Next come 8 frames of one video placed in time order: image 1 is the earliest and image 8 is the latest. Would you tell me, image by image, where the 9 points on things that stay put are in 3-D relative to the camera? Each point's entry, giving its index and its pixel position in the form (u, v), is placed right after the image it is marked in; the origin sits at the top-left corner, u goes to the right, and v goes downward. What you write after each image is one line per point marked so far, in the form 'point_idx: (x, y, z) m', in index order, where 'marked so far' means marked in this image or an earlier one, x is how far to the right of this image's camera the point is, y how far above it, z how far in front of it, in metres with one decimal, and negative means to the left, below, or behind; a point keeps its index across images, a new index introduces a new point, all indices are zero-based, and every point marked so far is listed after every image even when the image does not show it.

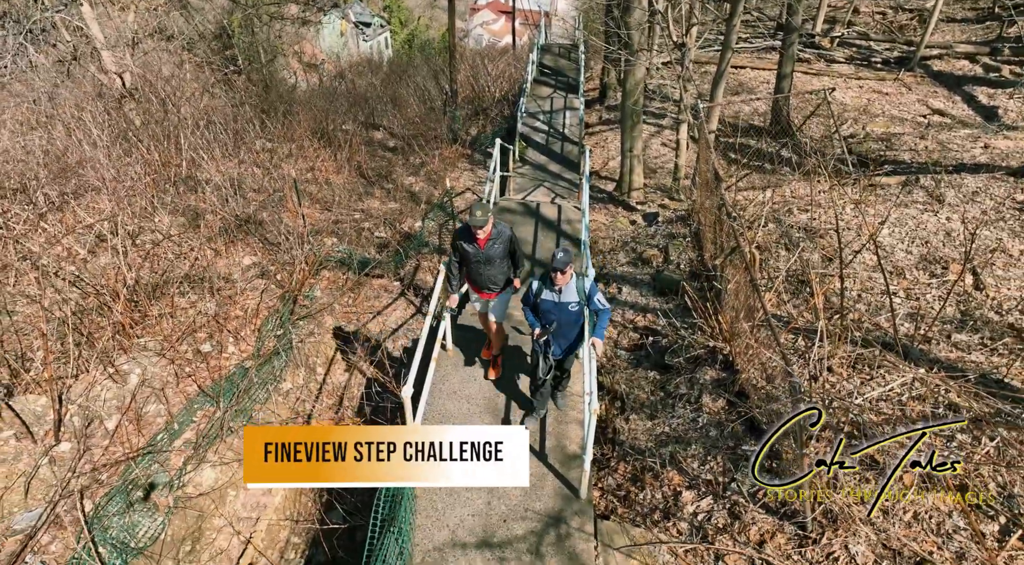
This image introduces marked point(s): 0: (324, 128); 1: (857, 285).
0: (-3.7, +3.0, +12.8) m
1: (+3.2, 0.0, +6.1) m
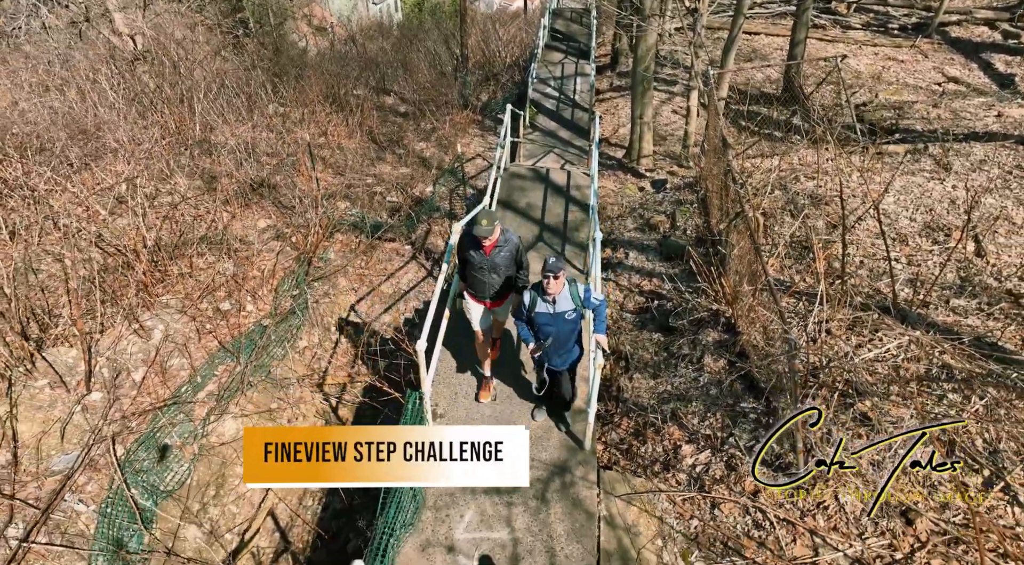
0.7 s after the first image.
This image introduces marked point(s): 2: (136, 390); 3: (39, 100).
0: (-3.5, +3.7, +12.9) m
1: (+3.3, +0.3, +6.3) m
2: (-3.2, -0.9, +5.7) m
3: (-7.3, +2.8, +10.1) m
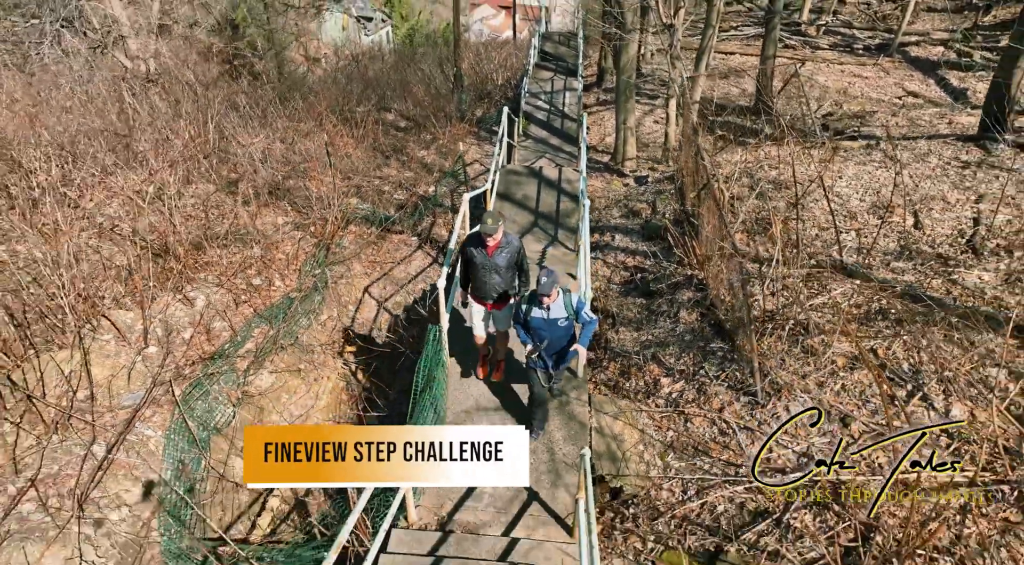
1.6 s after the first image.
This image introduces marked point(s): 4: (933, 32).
0: (-3.6, +3.7, +13.9) m
1: (+3.3, +0.6, +7.2) m
2: (-3.2, -0.6, +6.5) m
3: (-7.4, +2.9, +11.0) m
4: (+11.3, +6.7, +17.6) m
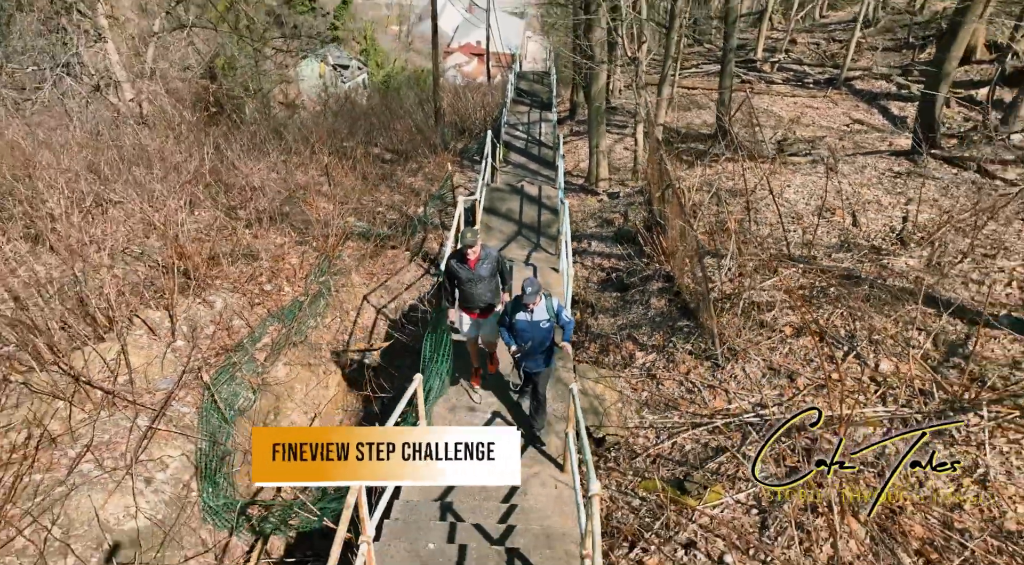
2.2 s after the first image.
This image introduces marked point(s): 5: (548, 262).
0: (-4.1, +3.2, +14.8) m
1: (+3.2, +0.7, +8.2) m
2: (-3.3, -0.6, +7.2) m
3: (-7.7, +2.5, +11.8) m
4: (+10.6, +6.3, +19.2) m
5: (+0.5, +0.3, +8.5) m
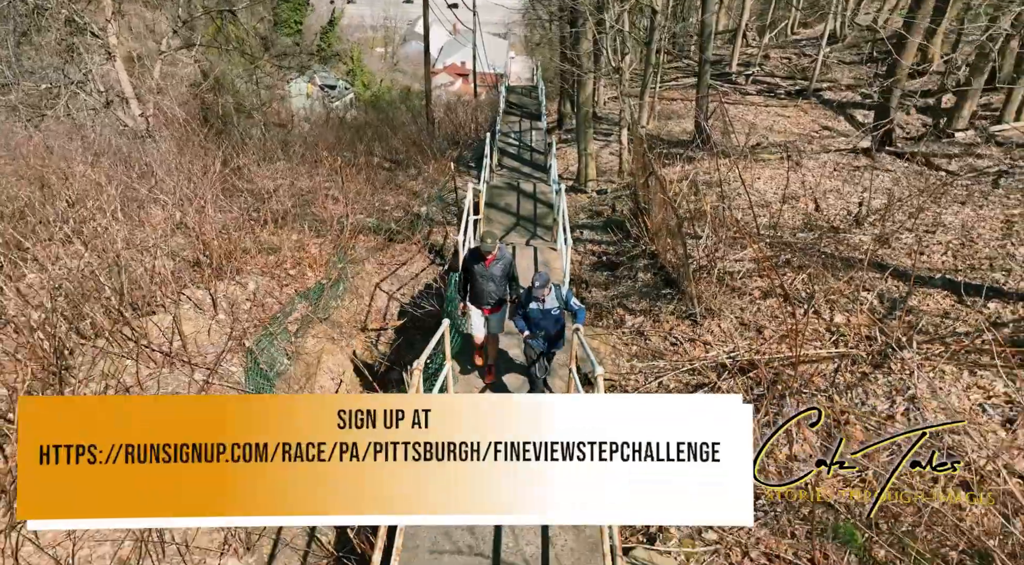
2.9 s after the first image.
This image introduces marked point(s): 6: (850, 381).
0: (-4.2, +3.2, +15.7) m
1: (+3.2, +1.0, +9.2) m
2: (-3.2, -0.4, +8.0) m
3: (-7.8, +2.5, +12.7) m
4: (+10.3, +6.4, +20.5) m
5: (+0.5, +0.6, +9.4) m
6: (+3.1, -0.9, +6.0) m
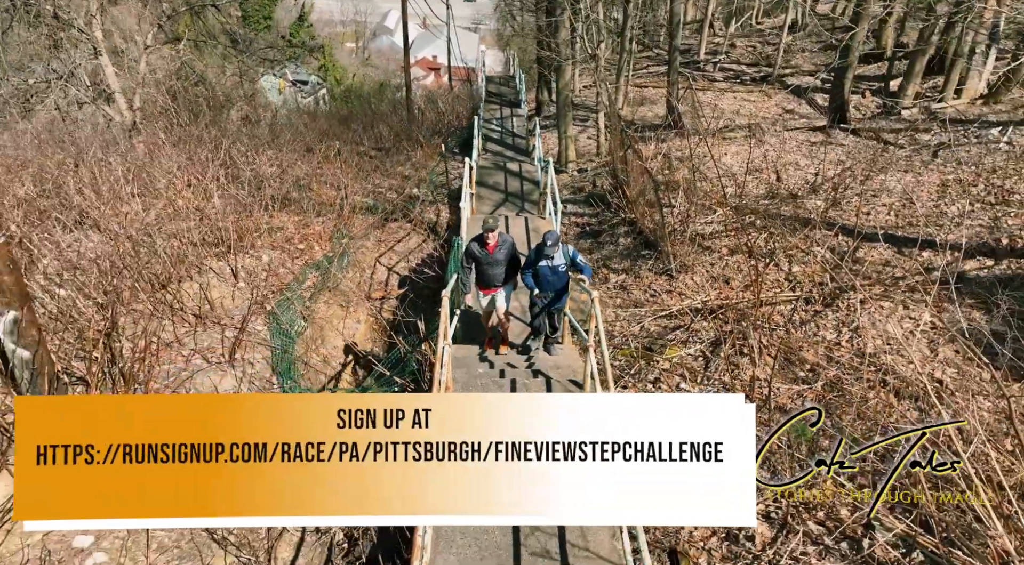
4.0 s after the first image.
0: (-4.7, +3.6, +16.4) m
1: (+3.0, +1.6, +10.2) m
2: (-3.3, 0.0, +8.8) m
3: (-8.1, +2.8, +13.2) m
4: (+9.6, +7.2, +21.7) m
5: (+0.3, +1.1, +10.3) m
6: (+3.1, -0.4, +7.0) m
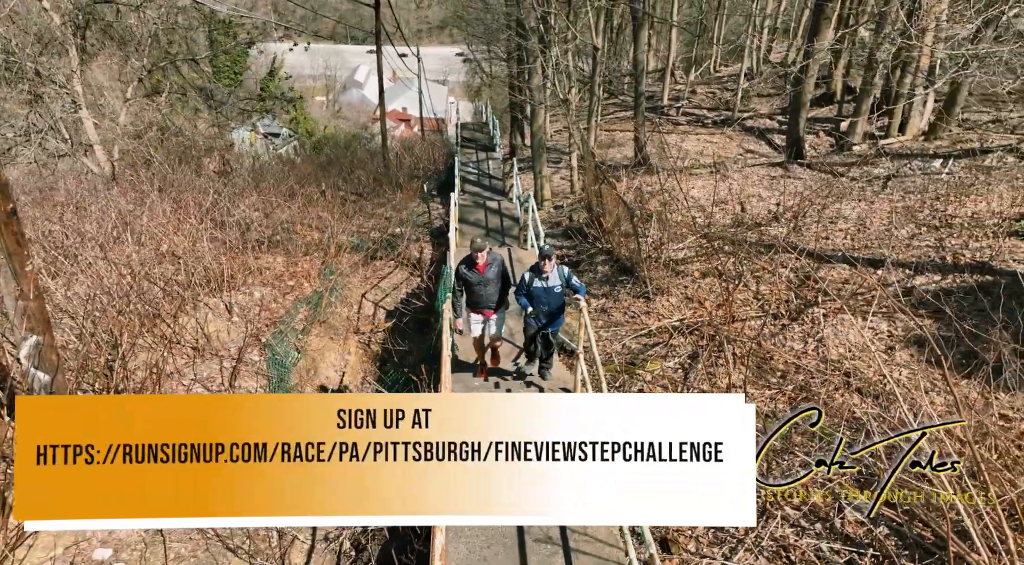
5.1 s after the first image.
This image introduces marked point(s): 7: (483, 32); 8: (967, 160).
0: (-5.3, +2.6, +16.8) m
1: (+2.7, +1.1, +10.8) m
2: (-3.5, -0.5, +9.0) m
3: (-8.6, +1.9, +13.4) m
4: (+8.7, +6.1, +23.0) m
5: (0.0, +0.6, +10.8) m
6: (+3.0, -0.5, +7.5) m
7: (-0.8, +6.7, +17.7) m
8: (+8.3, +2.2, +12.0) m
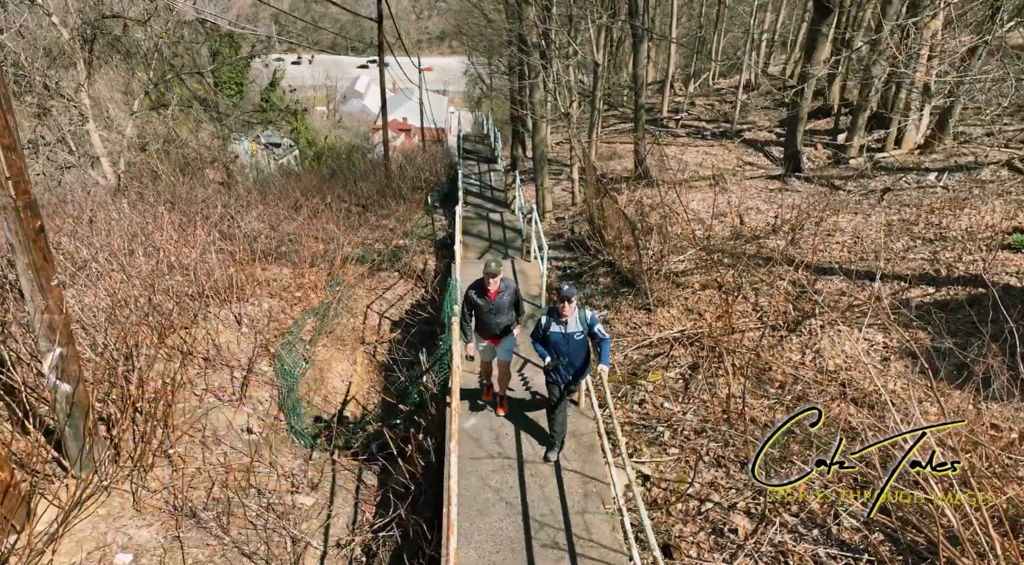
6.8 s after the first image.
0: (-5.2, +2.3, +17.1) m
1: (+2.8, +0.9, +11.0) m
2: (-3.5, -0.6, +9.2) m
3: (-8.5, +1.7, +13.7) m
4: (+8.7, +5.7, +23.3) m
5: (+0.1, +0.4, +11.0) m
6: (+3.0, -0.7, +7.7) m
7: (-0.7, +6.5, +18.0) m
8: (+8.4, +2.0, +12.2) m
